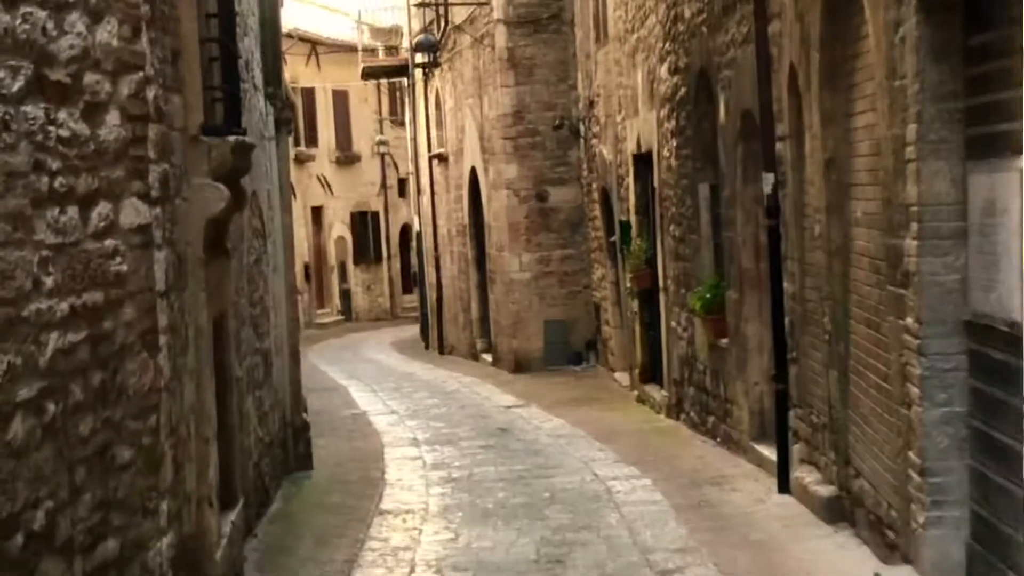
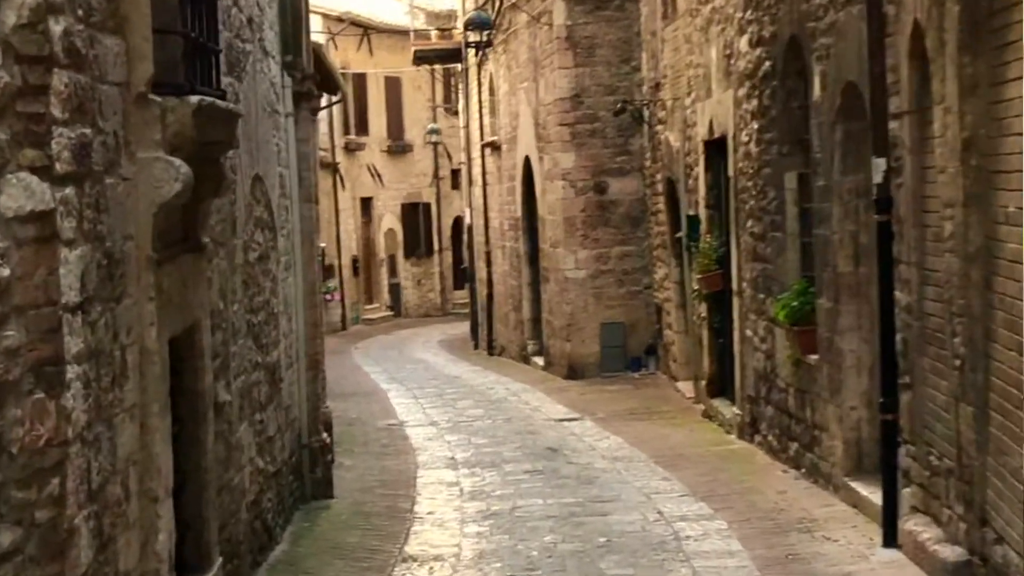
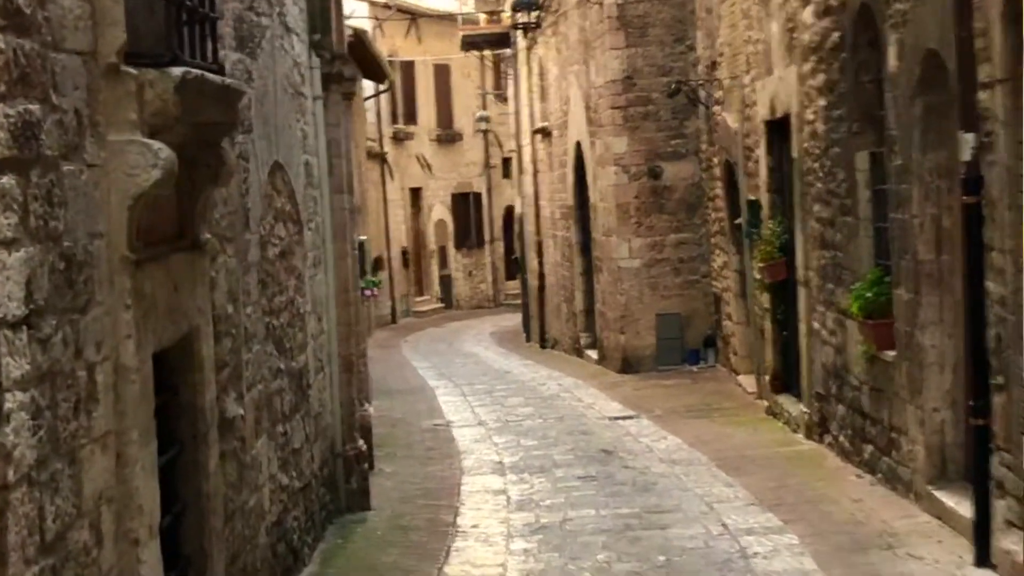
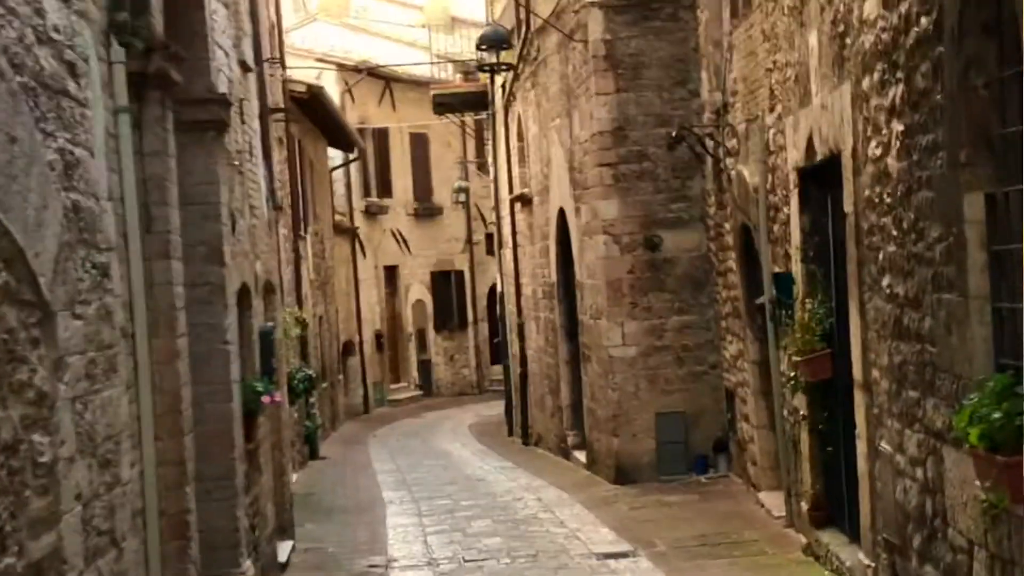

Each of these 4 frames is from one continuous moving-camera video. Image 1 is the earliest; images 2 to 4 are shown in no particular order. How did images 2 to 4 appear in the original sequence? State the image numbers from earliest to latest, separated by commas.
2, 3, 4
